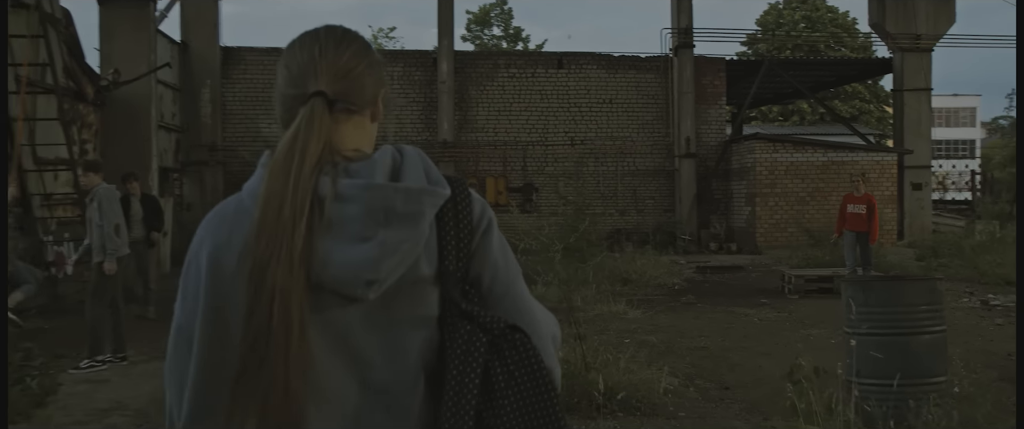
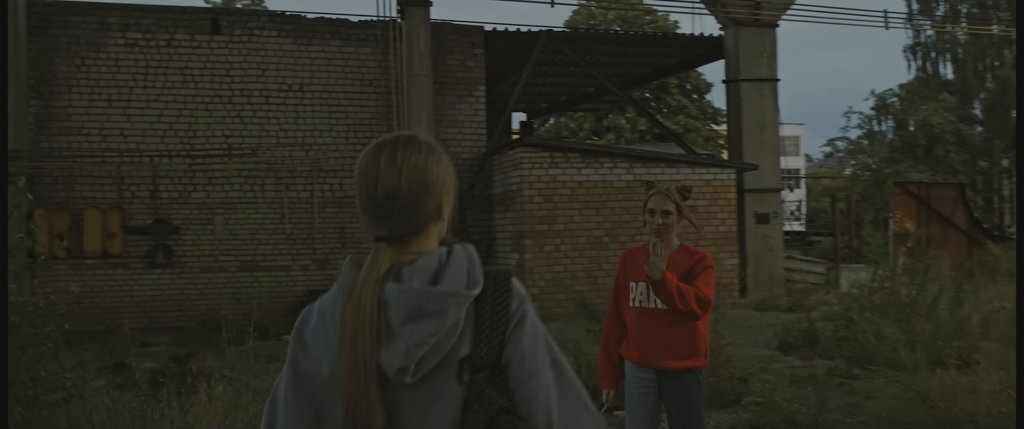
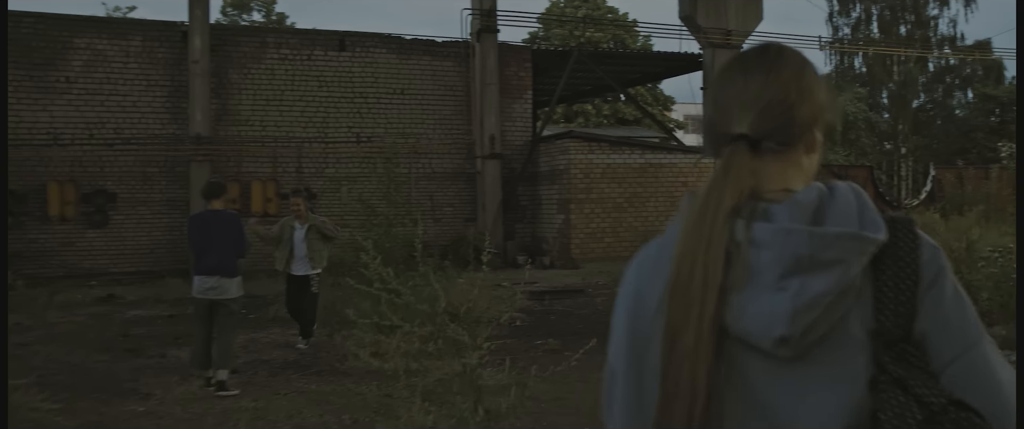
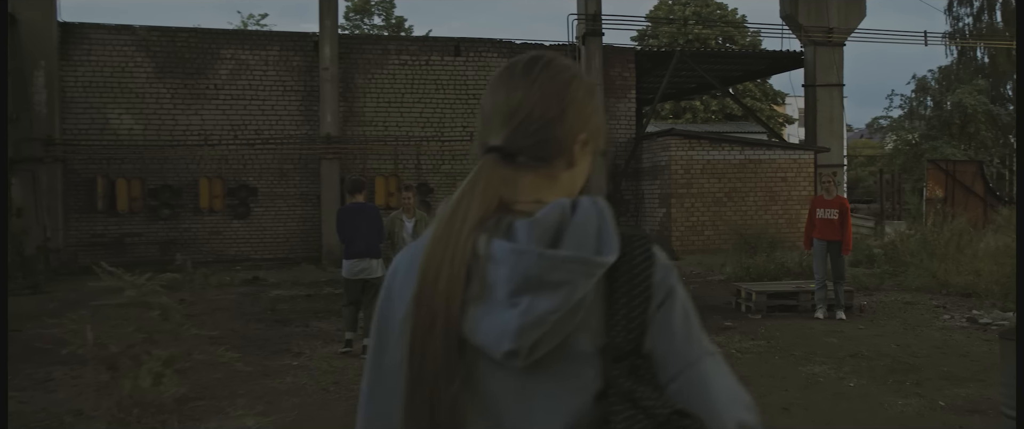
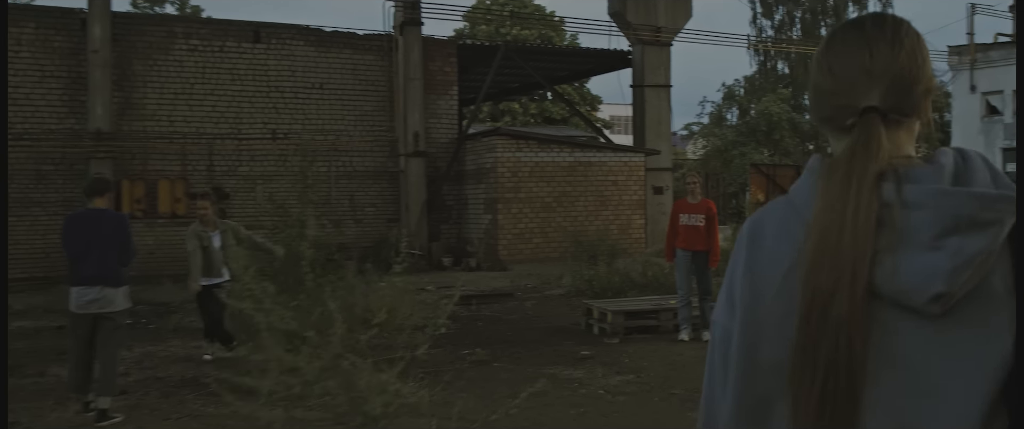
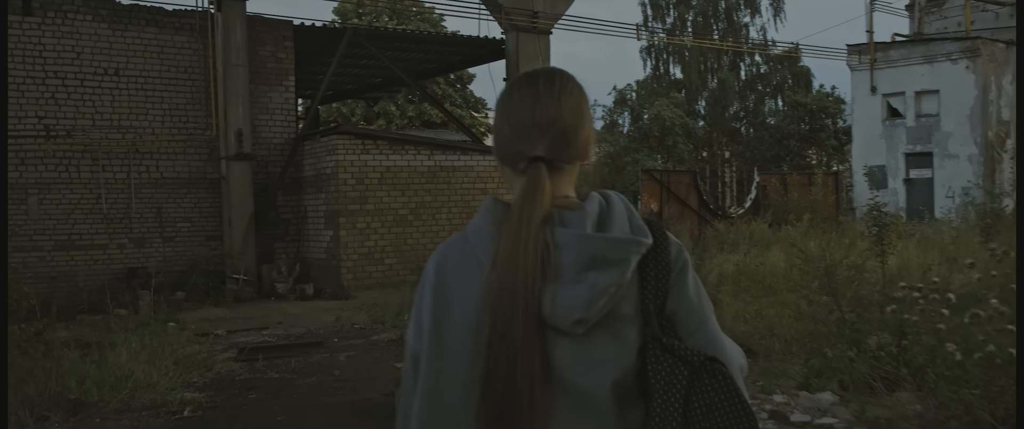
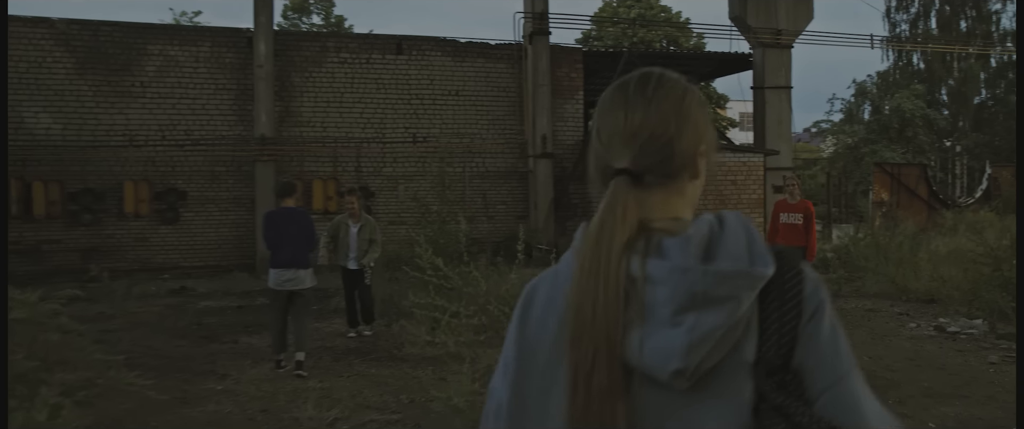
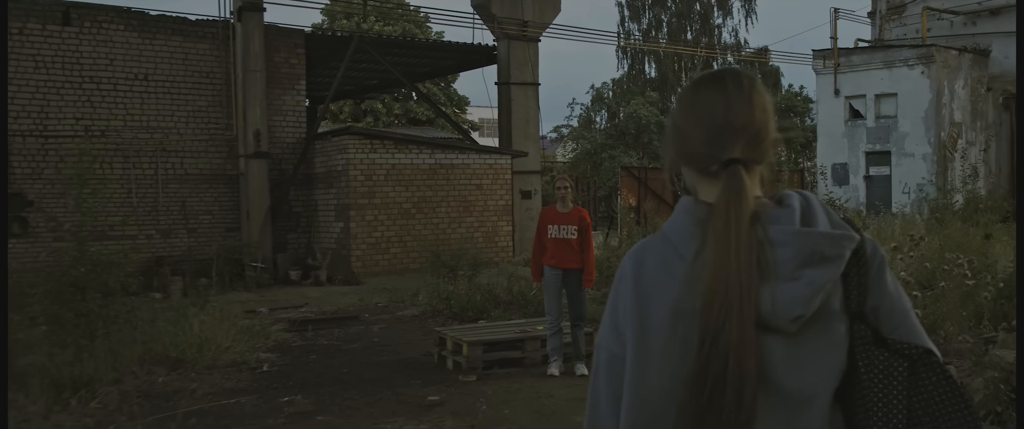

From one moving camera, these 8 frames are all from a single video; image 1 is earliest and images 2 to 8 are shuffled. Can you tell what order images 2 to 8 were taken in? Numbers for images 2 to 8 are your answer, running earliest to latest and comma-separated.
4, 7, 3, 5, 8, 6, 2
